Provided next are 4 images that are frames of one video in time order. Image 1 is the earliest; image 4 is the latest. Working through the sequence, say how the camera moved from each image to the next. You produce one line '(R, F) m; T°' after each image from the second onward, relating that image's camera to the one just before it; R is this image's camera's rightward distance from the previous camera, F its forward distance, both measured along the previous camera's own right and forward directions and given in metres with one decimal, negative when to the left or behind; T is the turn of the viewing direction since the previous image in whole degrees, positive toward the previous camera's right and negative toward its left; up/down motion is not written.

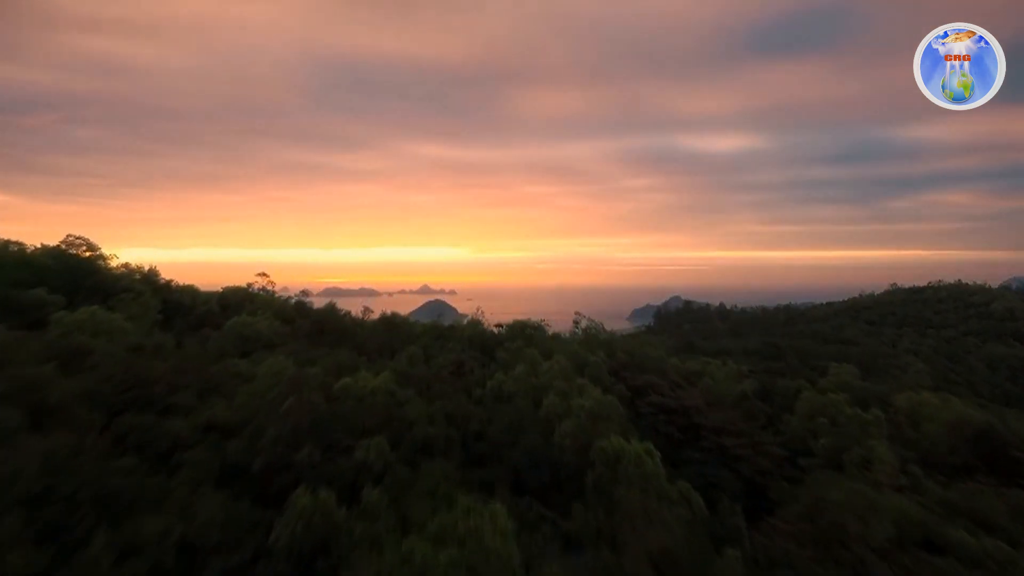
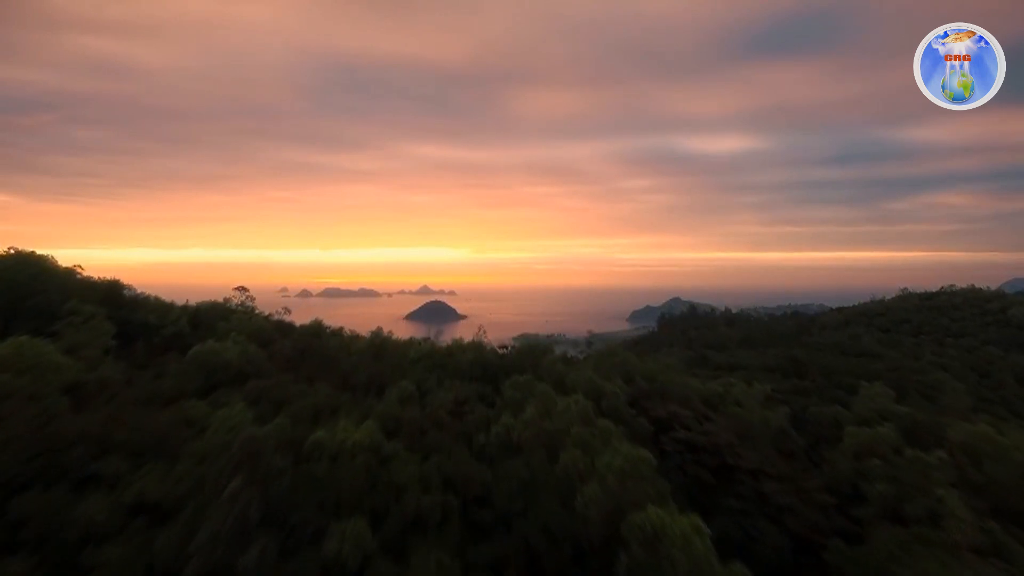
(-0.1, +1.4) m; 0°
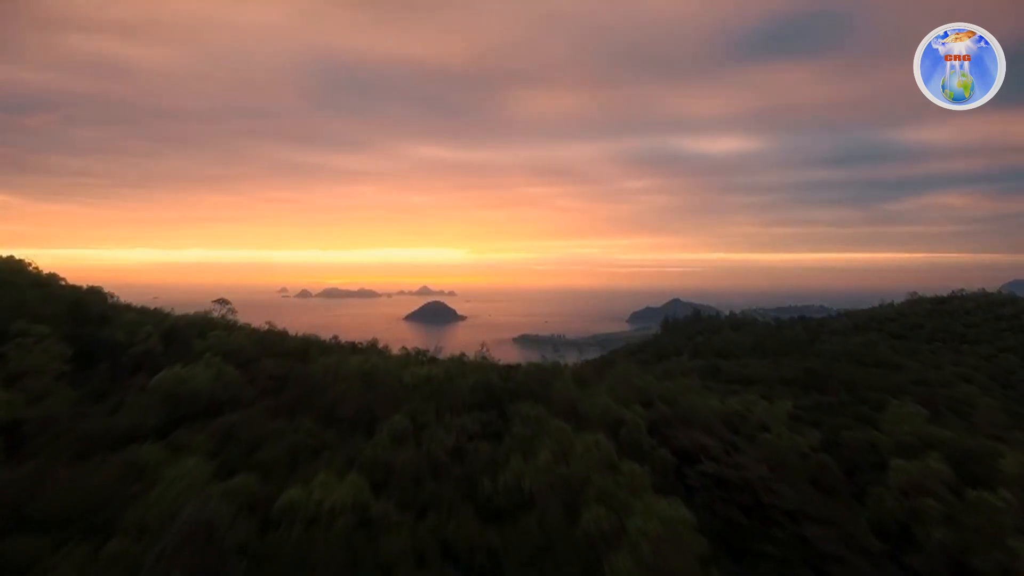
(-0.1, +1.1) m; 0°
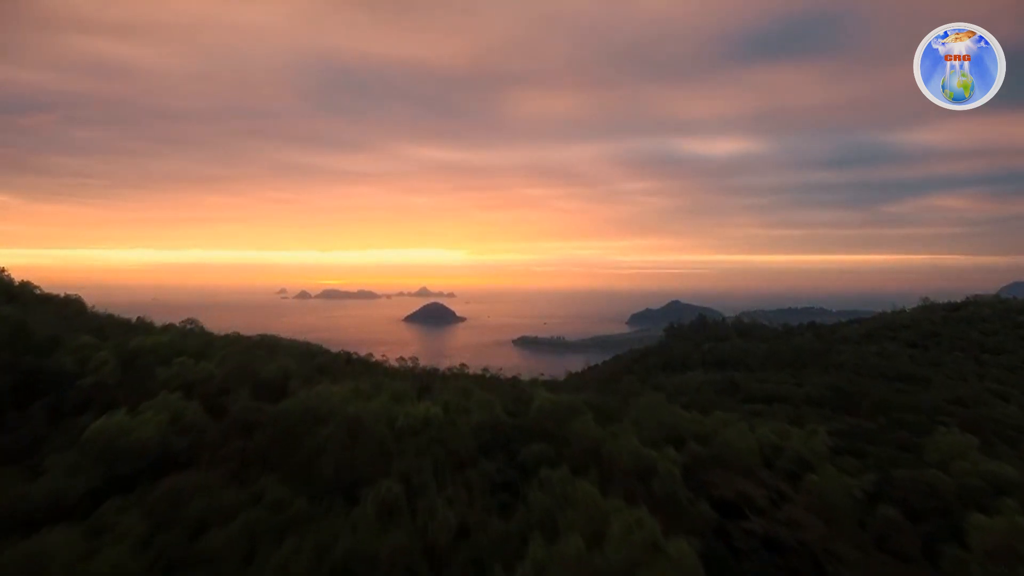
(-0.1, +1.4) m; 0°
